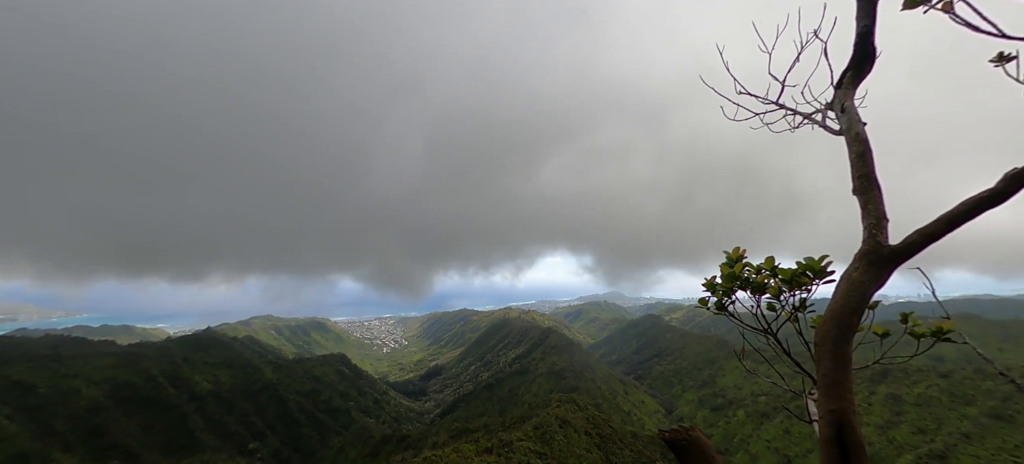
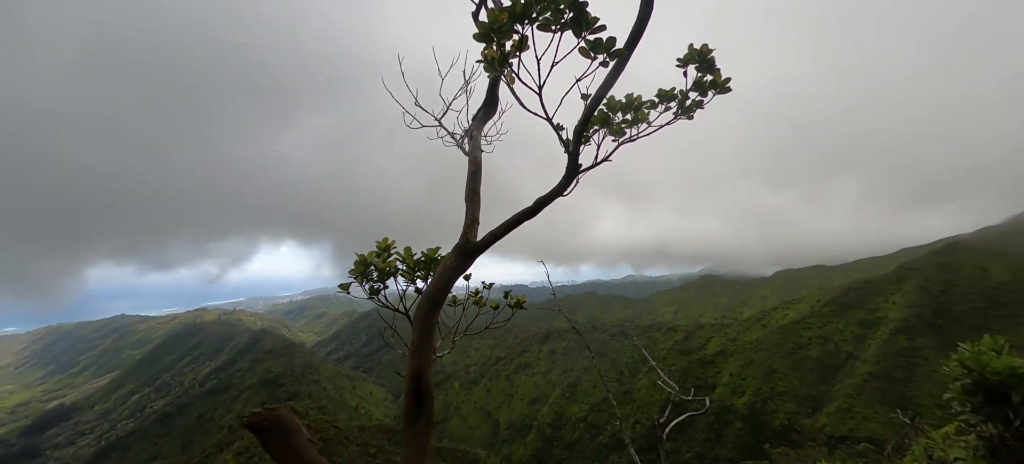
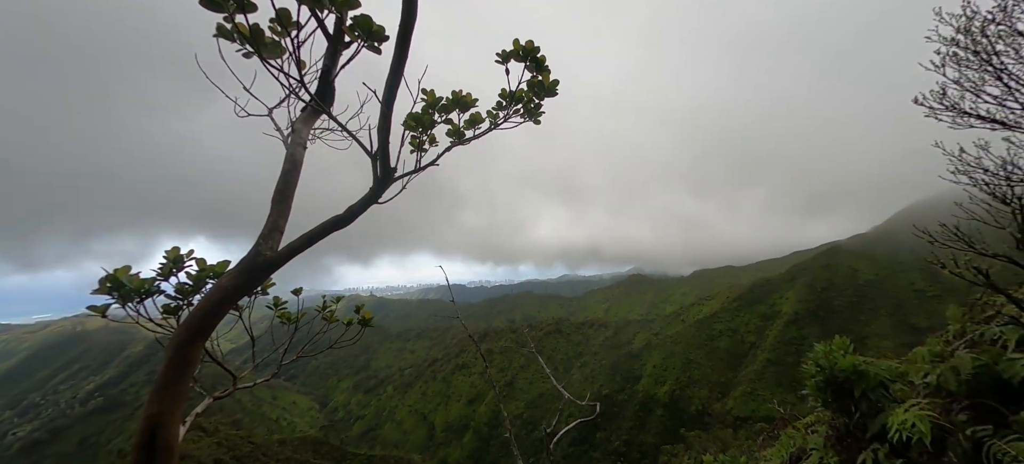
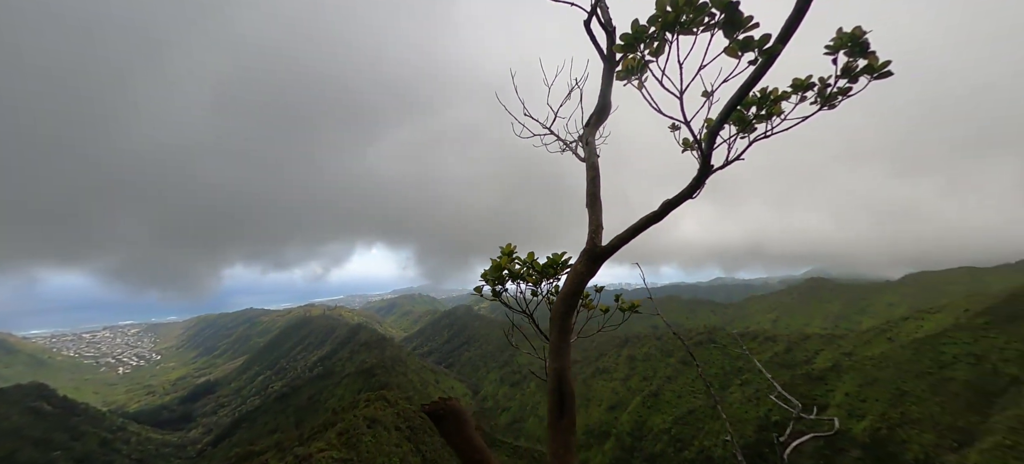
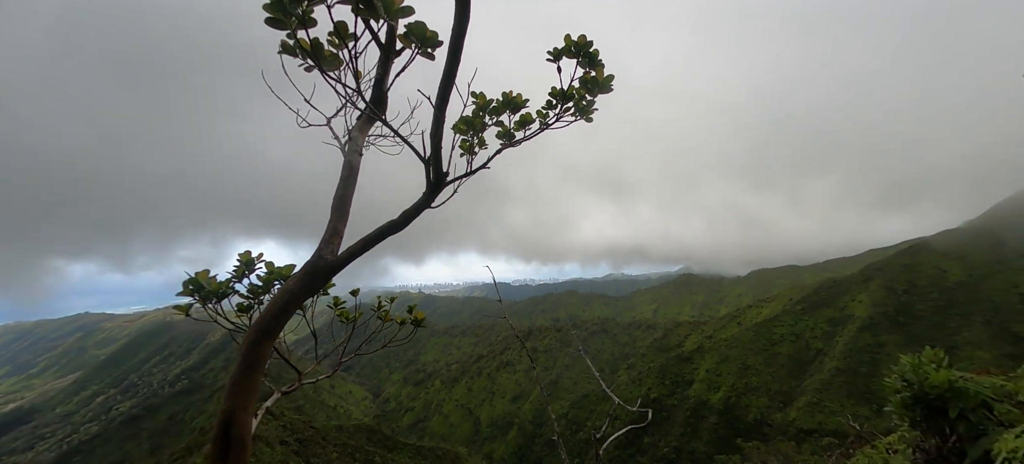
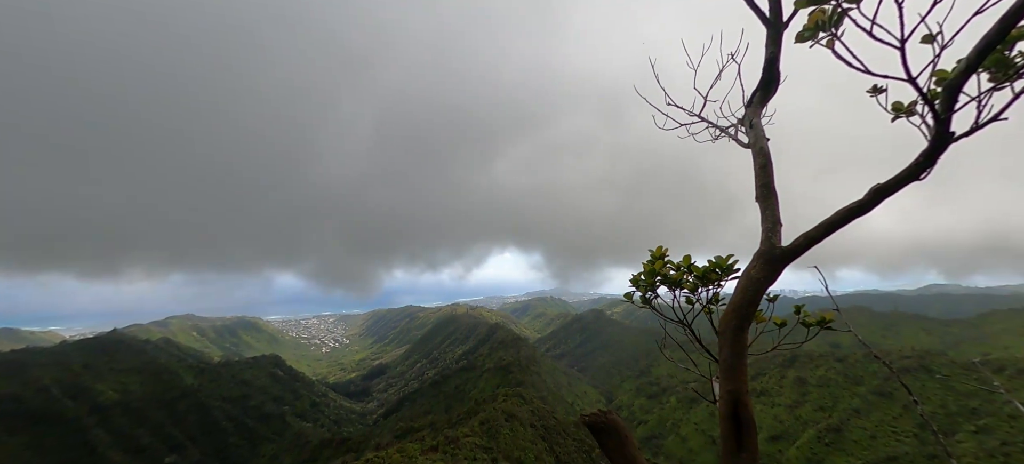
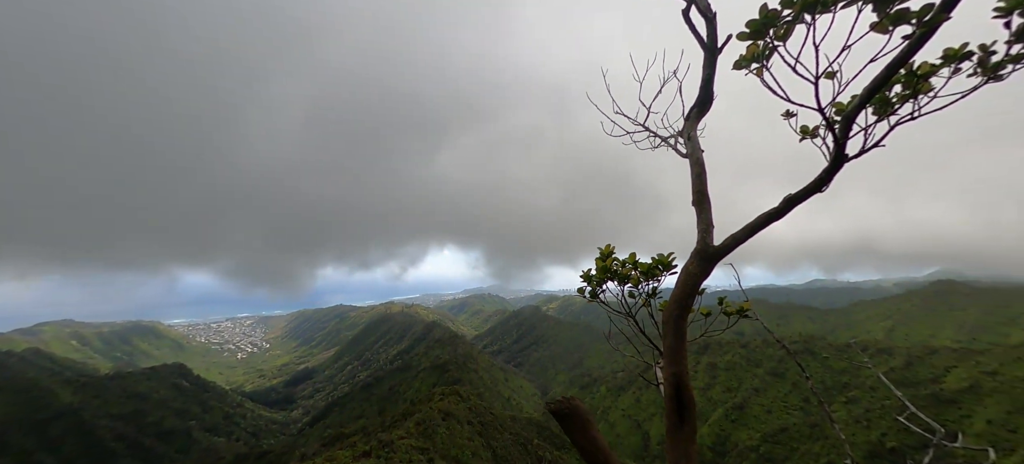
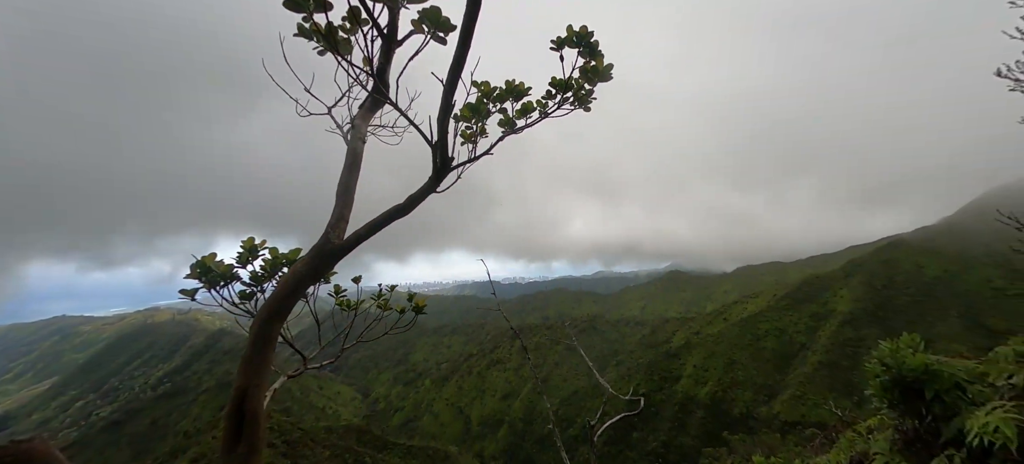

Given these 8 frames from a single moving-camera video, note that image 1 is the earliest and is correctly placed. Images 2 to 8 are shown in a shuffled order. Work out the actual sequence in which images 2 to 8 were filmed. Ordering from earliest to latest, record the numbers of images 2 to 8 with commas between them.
6, 7, 4, 2, 8, 3, 5
